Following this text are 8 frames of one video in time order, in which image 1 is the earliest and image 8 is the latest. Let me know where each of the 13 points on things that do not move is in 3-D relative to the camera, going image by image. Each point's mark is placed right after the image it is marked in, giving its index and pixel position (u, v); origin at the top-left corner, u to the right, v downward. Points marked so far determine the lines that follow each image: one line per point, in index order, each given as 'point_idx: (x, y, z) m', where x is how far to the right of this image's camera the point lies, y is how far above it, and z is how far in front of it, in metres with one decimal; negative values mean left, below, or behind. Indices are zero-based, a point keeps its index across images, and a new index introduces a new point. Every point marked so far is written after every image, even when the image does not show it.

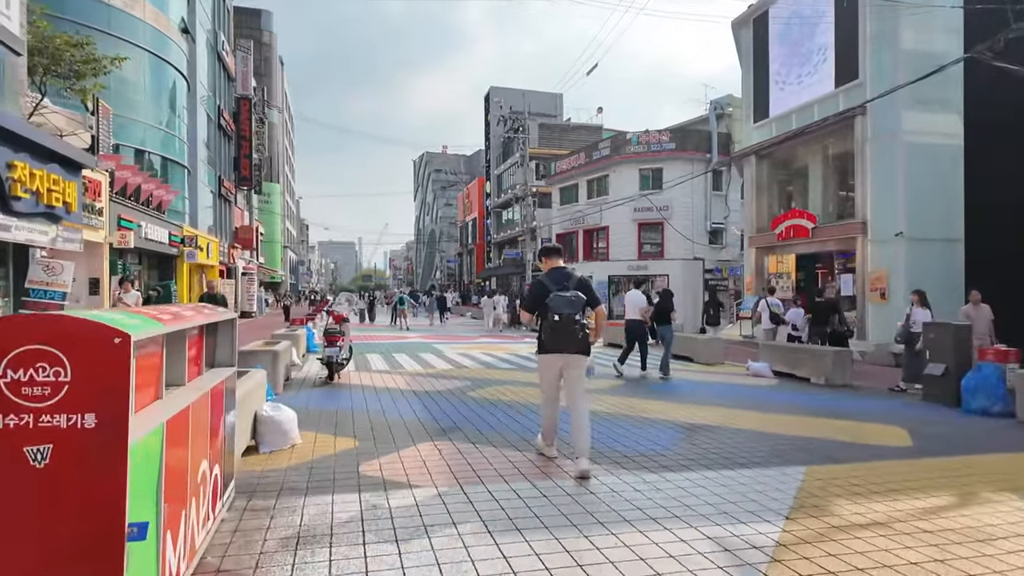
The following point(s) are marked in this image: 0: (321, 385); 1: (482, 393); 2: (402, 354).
0: (-3.3, -1.7, +10.2) m
1: (-0.5, -1.7, +9.5) m
2: (-3.0, -1.8, +16.3) m
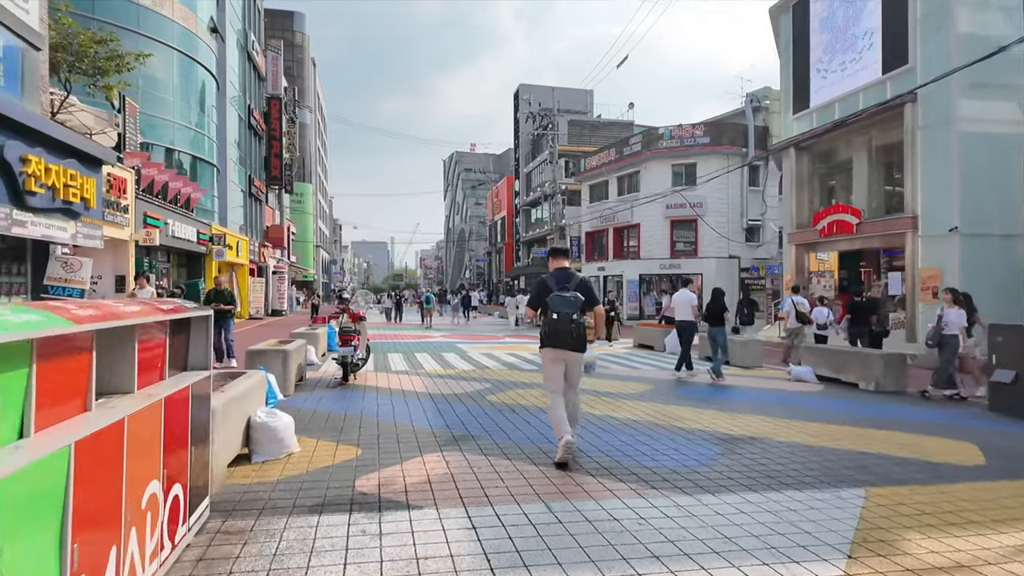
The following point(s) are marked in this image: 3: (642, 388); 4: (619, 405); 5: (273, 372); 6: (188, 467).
0: (-2.9, -1.6, +9.7) m
1: (-0.2, -1.7, +9.0) m
2: (-2.4, -1.8, +15.8) m
3: (+2.3, -1.8, +10.3) m
4: (+1.5, -1.7, +8.4) m
5: (-3.4, -1.2, +8.6) m
6: (-1.9, -1.0, +3.5) m
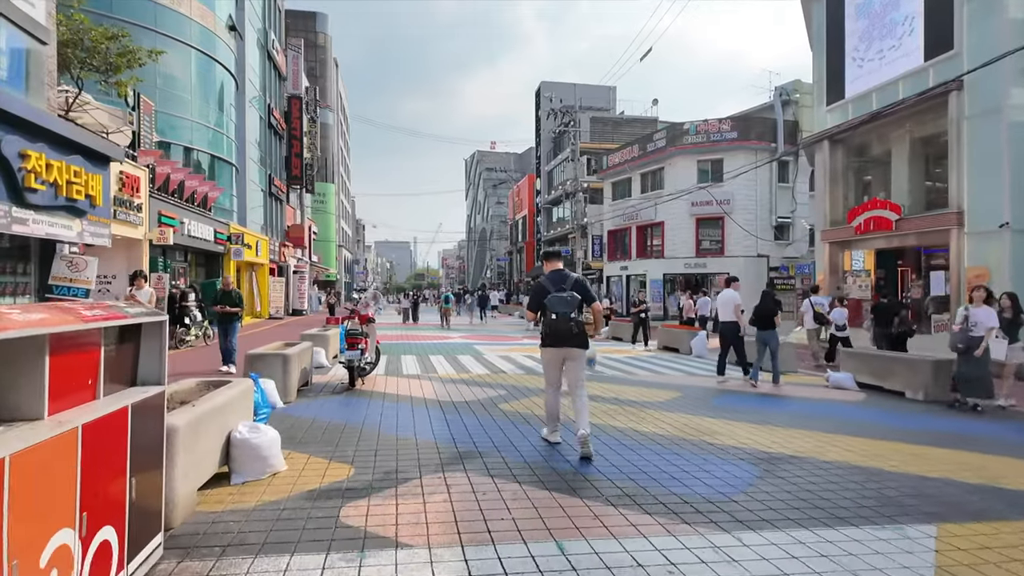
0: (-2.6, -1.6, +9.2) m
1: (0.0, -1.7, +8.4) m
2: (-1.9, -1.8, +15.3) m
3: (+2.5, -1.8, +9.6) m
4: (+1.7, -1.7, +7.8) m
5: (-3.2, -1.2, +8.1) m
6: (-1.9, -1.1, +2.9) m
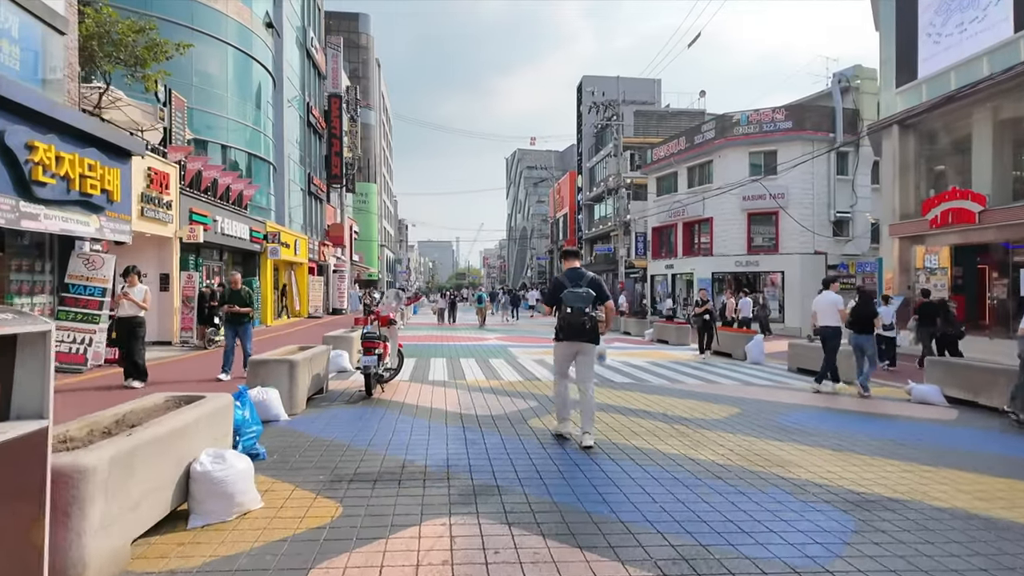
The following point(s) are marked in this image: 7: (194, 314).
0: (-2.2, -1.6, +8.4) m
1: (+0.4, -1.6, +7.3) m
2: (-1.0, -1.8, +14.4) m
3: (+3.0, -1.7, +8.4) m
4: (+2.1, -1.7, +6.6) m
5: (-2.9, -1.2, +7.3) m
6: (-1.9, -1.0, +2.0) m
7: (-8.9, -0.8, +16.7) m
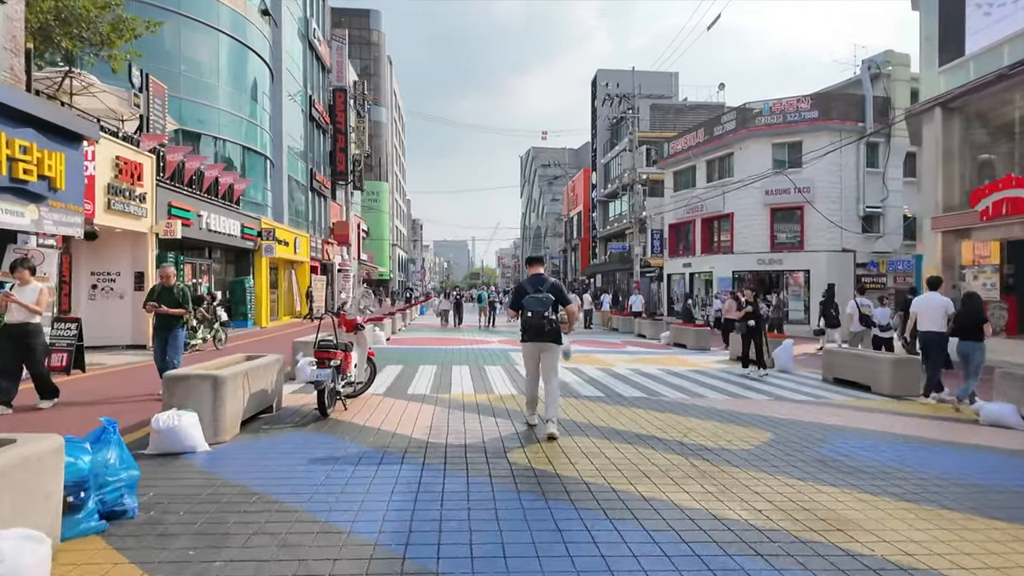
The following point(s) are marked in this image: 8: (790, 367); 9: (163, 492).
0: (-2.4, -1.6, +7.0) m
1: (+0.2, -1.6, +5.9) m
2: (-1.0, -1.7, +12.9) m
3: (+2.8, -1.7, +6.9) m
4: (+1.8, -1.7, +5.1) m
5: (-3.1, -1.2, +5.9) m
6: (-2.2, -1.0, +0.6) m
7: (-8.9, -0.7, +15.5) m
8: (+6.4, -1.8, +13.7) m
9: (-2.7, -1.5, +4.5) m
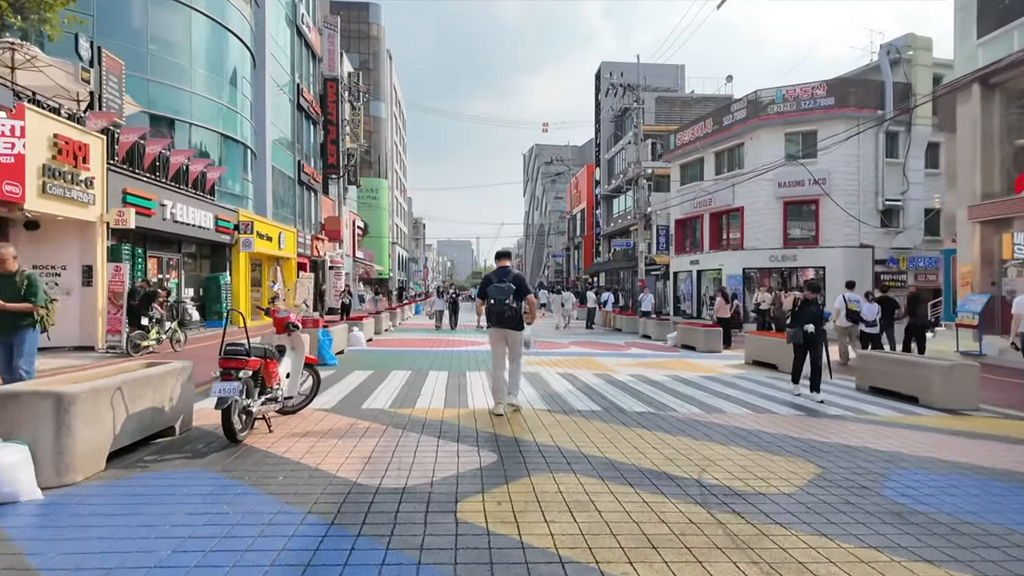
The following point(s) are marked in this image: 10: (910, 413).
0: (-2.7, -1.5, +5.4) m
1: (-0.1, -1.5, +4.2) m
2: (-1.3, -1.6, +11.3) m
3: (+2.5, -1.6, +5.2) m
4: (+1.5, -1.6, +3.4) m
5: (-3.4, -1.1, +4.3) m
6: (-2.6, -0.9, -1.0) m
7: (-9.2, -0.6, +13.9) m
8: (+6.1, -1.7, +12.0) m
9: (-3.0, -1.4, +2.9) m
10: (+5.7, -1.8, +8.4) m
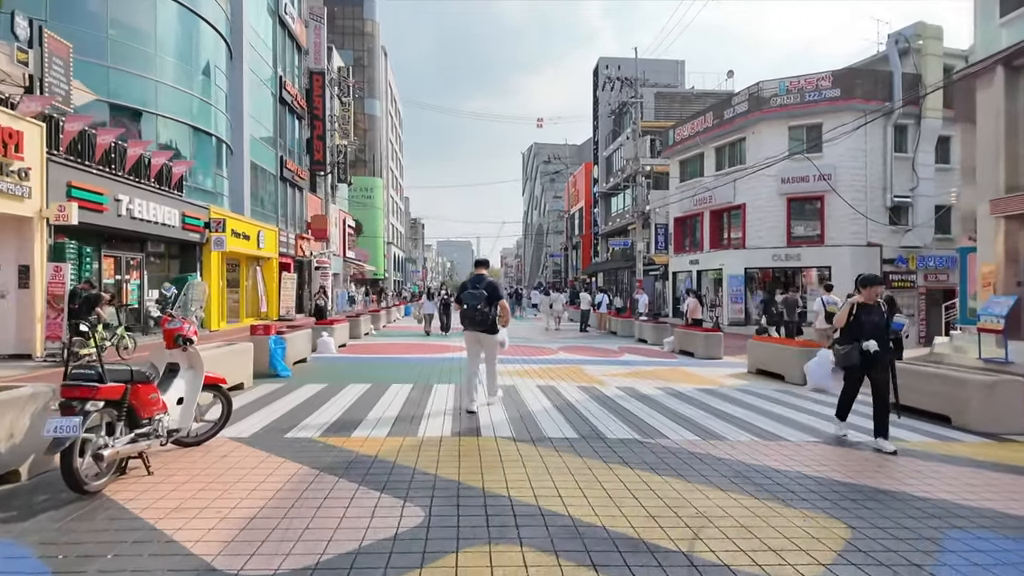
0: (-3.2, -1.5, +4.1) m
1: (-0.6, -1.6, +2.9) m
2: (-1.7, -1.7, +10.0) m
3: (+2.0, -1.7, +3.9) m
4: (+1.0, -1.6, +2.2) m
5: (-3.9, -1.1, +3.0) m
6: (-3.1, -1.0, -2.3) m
7: (-9.6, -0.7, +12.7) m
8: (+5.7, -1.8, +10.7) m
9: (-3.5, -1.5, +1.6) m
10: (+5.2, -1.8, +7.1) m
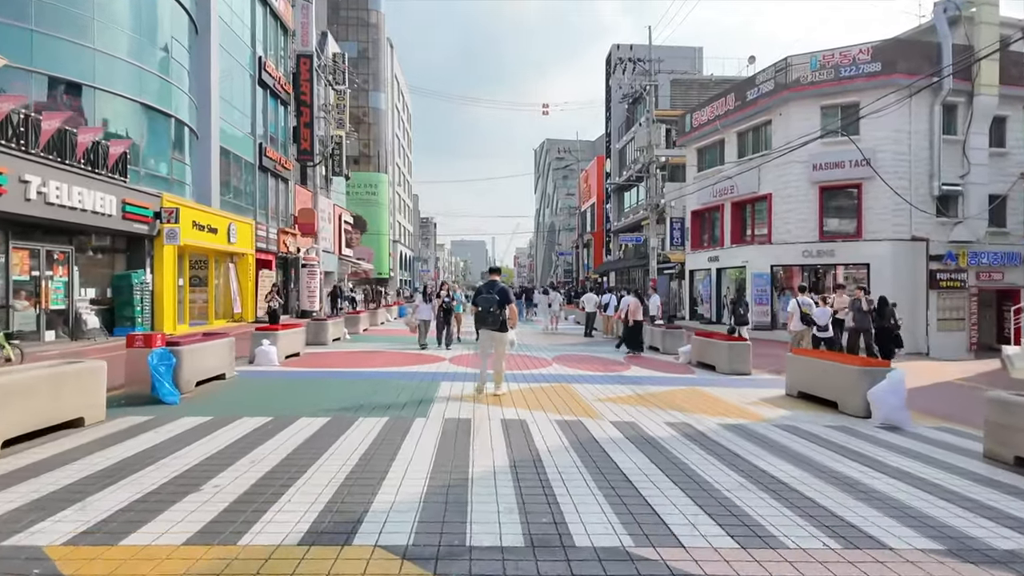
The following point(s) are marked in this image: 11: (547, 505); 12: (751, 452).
0: (-3.9, -1.5, +1.4) m
1: (-1.4, -1.5, +0.2) m
2: (-2.3, -1.6, +7.3) m
3: (+1.3, -1.6, +1.1) m
4: (+0.2, -1.6, -0.6) m
5: (-4.6, -1.1, +0.4) m
6: (-4.0, -0.9, -4.9) m
7: (-10.1, -0.6, +10.2) m
8: (+5.1, -1.7, +7.8) m
9: (-4.2, -1.4, -1.0) m
10: (+4.6, -1.8, +4.2) m
11: (+0.3, -1.6, +4.6) m
12: (+2.6, -1.8, +6.4) m
